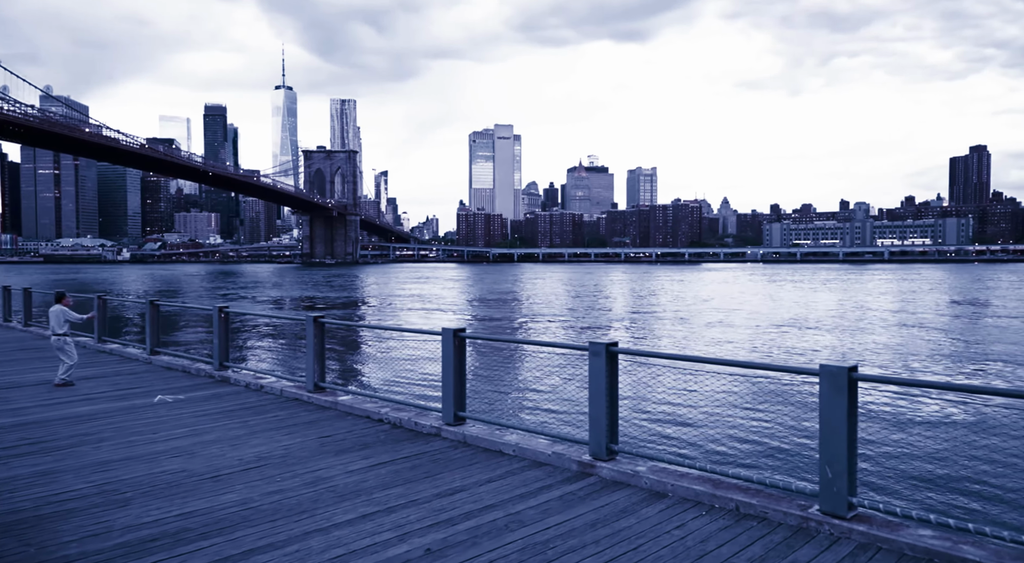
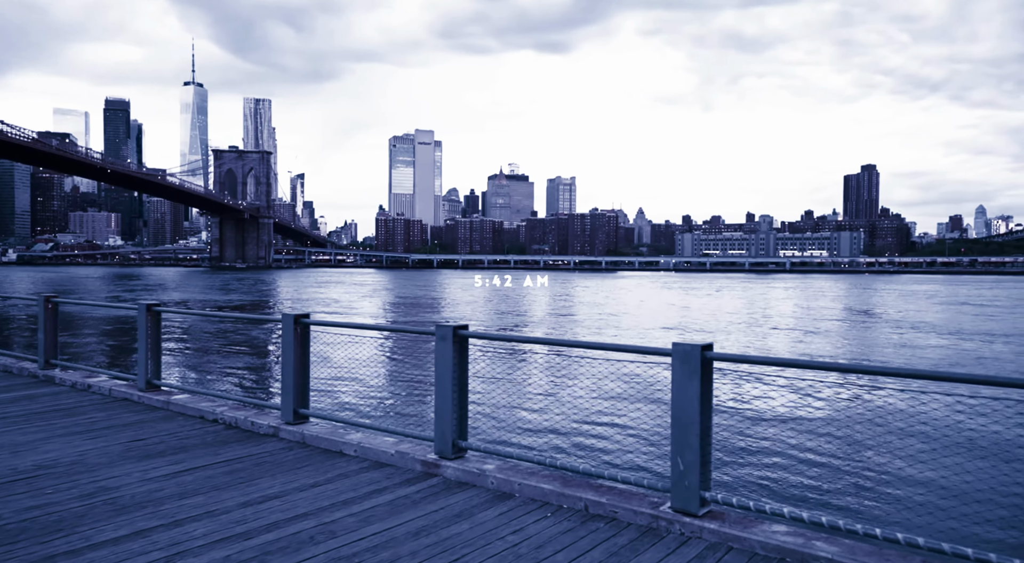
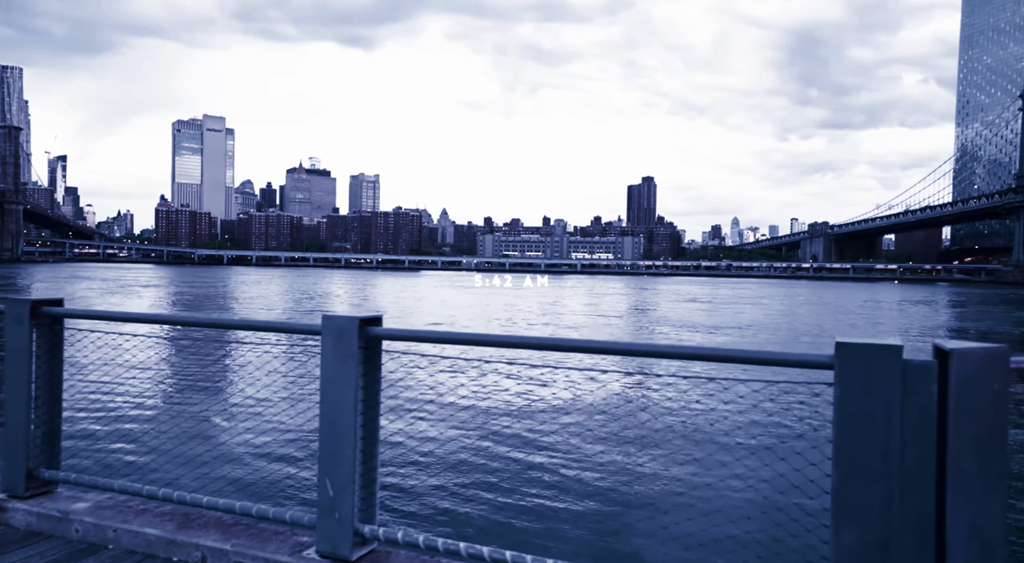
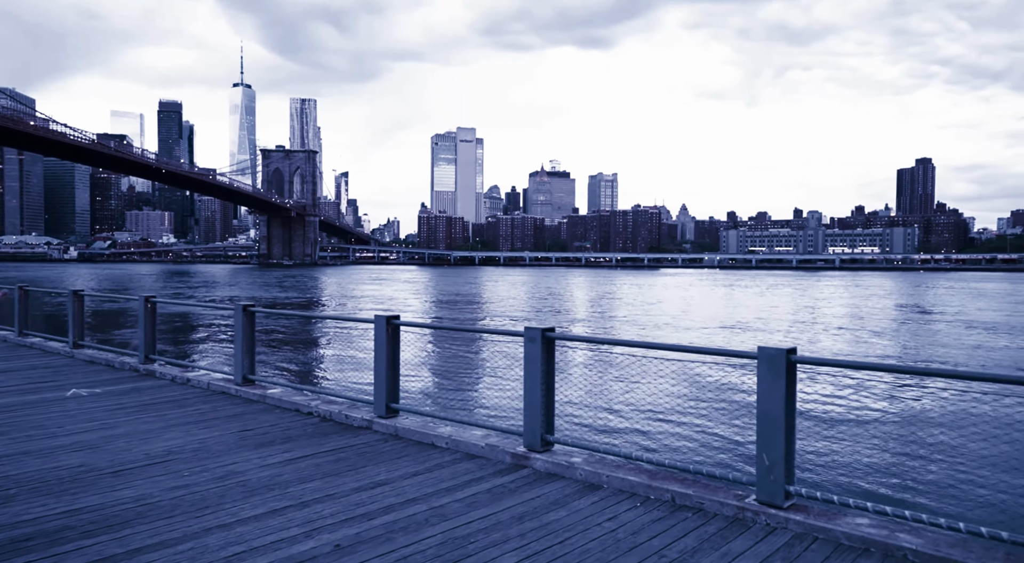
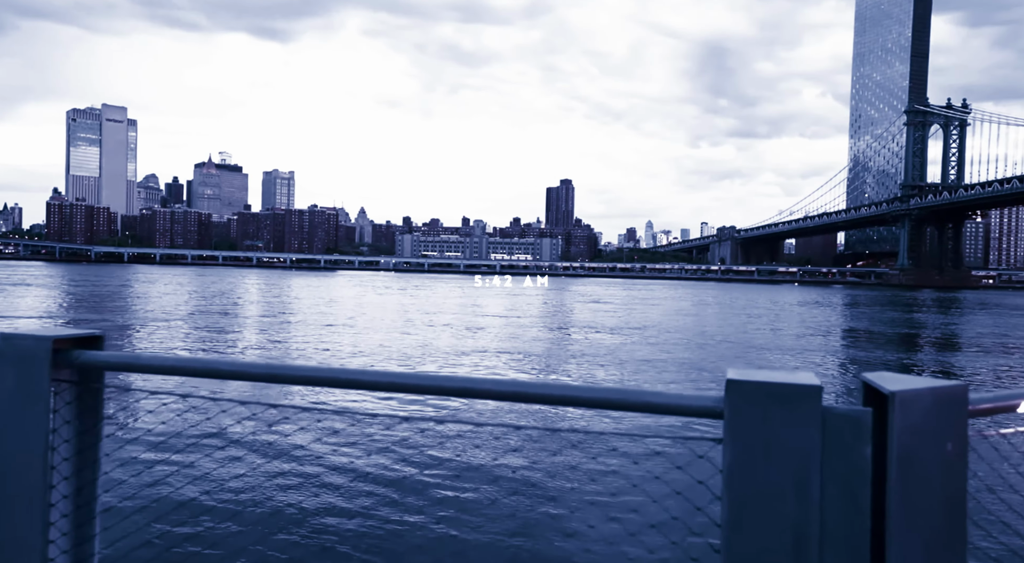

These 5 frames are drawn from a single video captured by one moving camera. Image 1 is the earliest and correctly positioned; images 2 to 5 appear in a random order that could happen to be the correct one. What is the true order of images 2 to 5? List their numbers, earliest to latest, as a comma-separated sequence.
4, 2, 3, 5
